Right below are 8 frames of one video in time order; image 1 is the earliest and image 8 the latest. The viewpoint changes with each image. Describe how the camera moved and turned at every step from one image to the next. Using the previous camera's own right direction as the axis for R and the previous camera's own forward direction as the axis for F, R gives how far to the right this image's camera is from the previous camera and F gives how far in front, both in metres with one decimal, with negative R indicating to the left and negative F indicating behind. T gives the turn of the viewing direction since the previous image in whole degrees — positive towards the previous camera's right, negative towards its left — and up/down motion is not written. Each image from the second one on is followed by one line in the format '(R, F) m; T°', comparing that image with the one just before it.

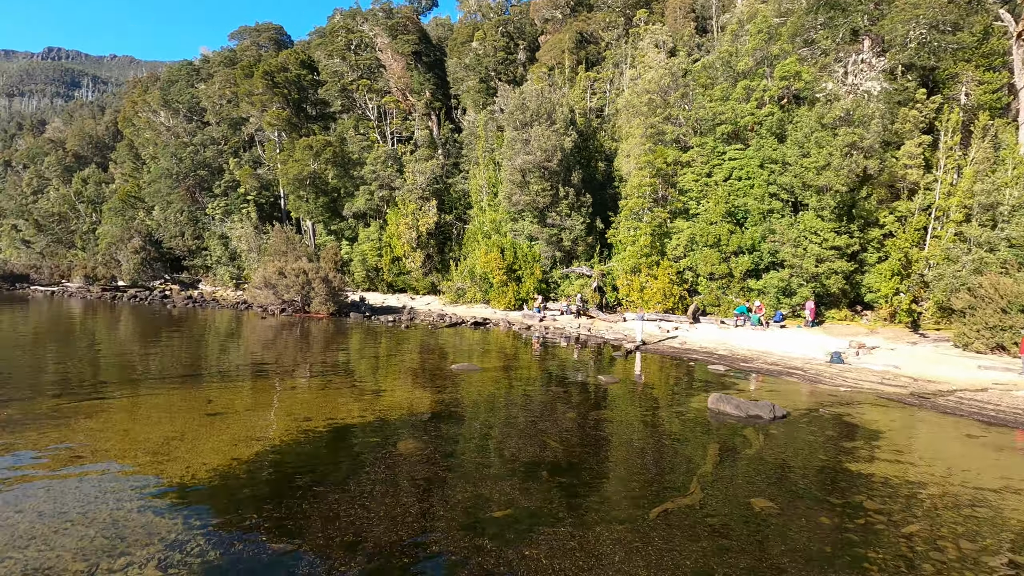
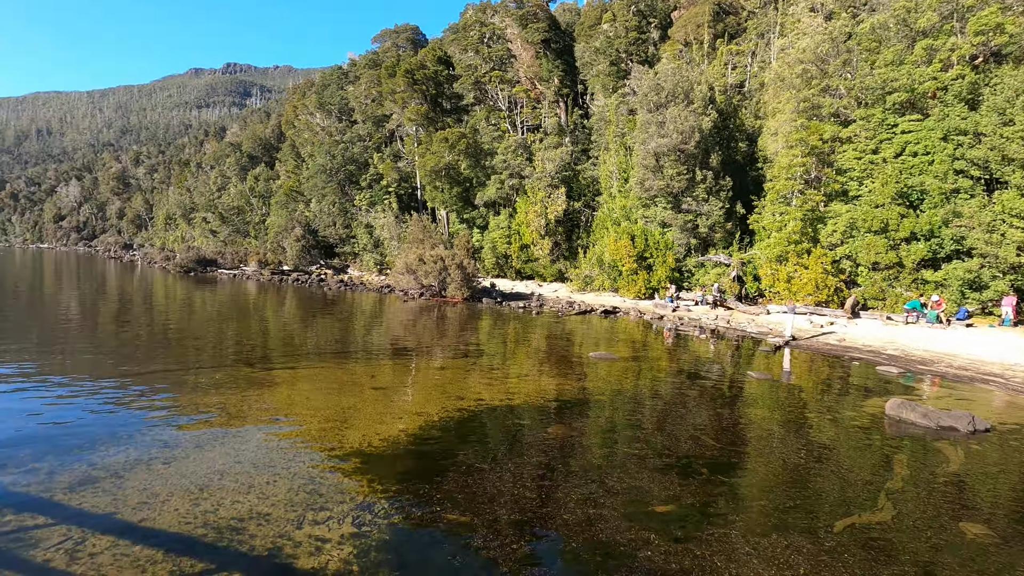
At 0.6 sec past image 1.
(-0.5, 0.0) m; -13°
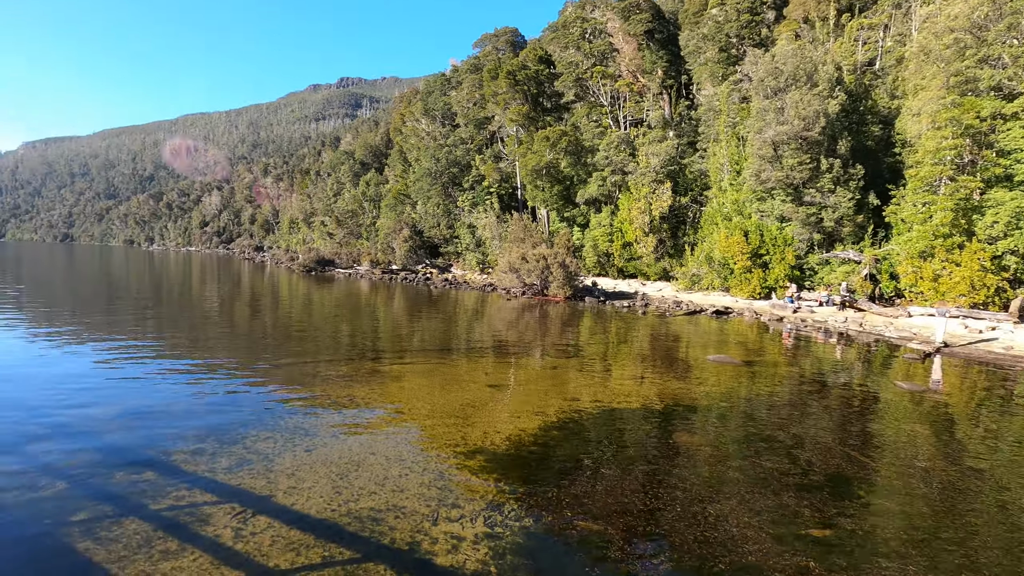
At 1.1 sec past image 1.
(-0.4, +0.1) m; -10°
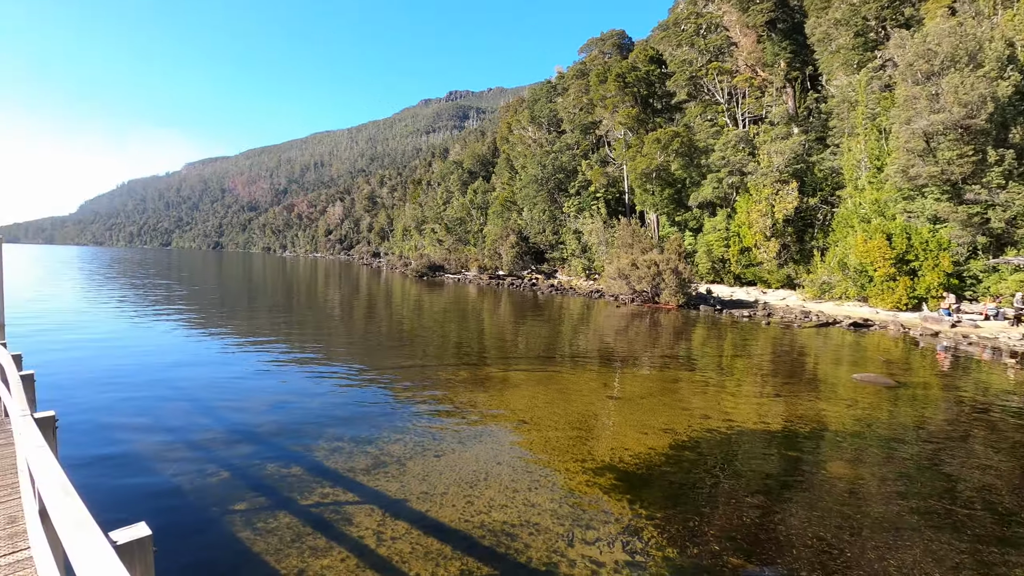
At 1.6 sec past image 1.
(-0.4, +0.2) m; -11°
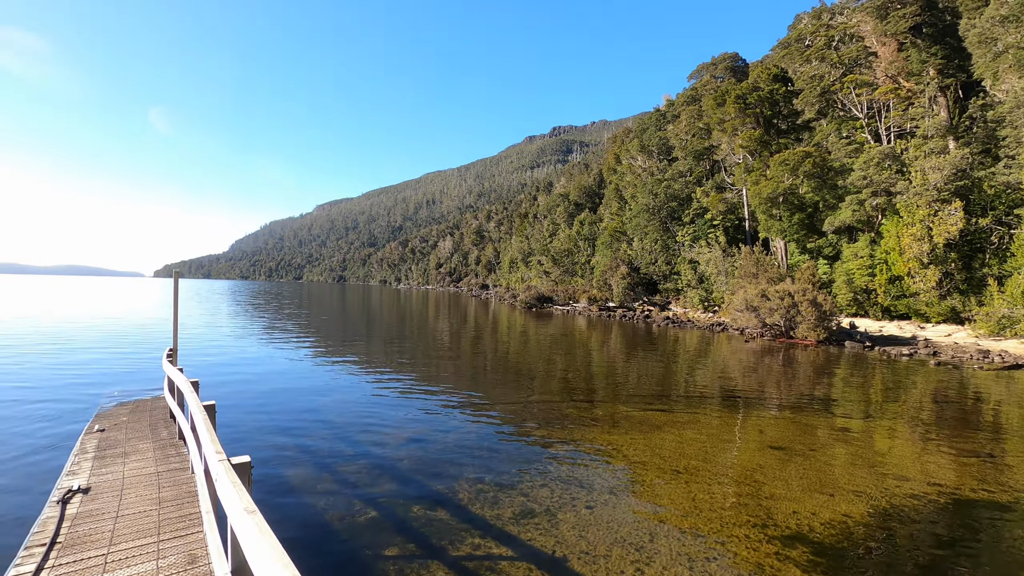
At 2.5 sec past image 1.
(-0.6, +0.5) m; -11°
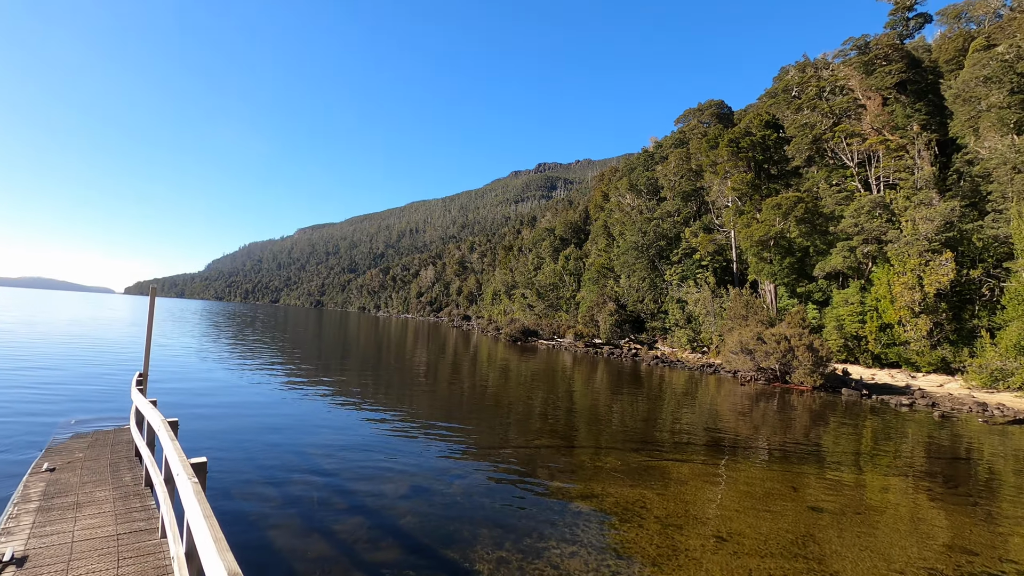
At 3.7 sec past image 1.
(-0.6, +0.9) m; +2°
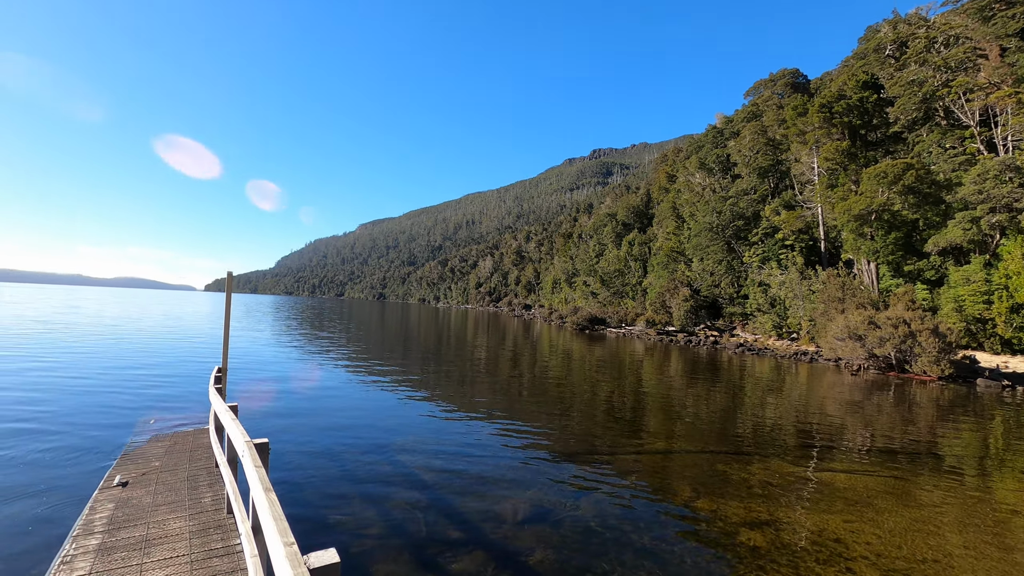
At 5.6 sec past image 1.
(-1.0, +1.5) m; -6°
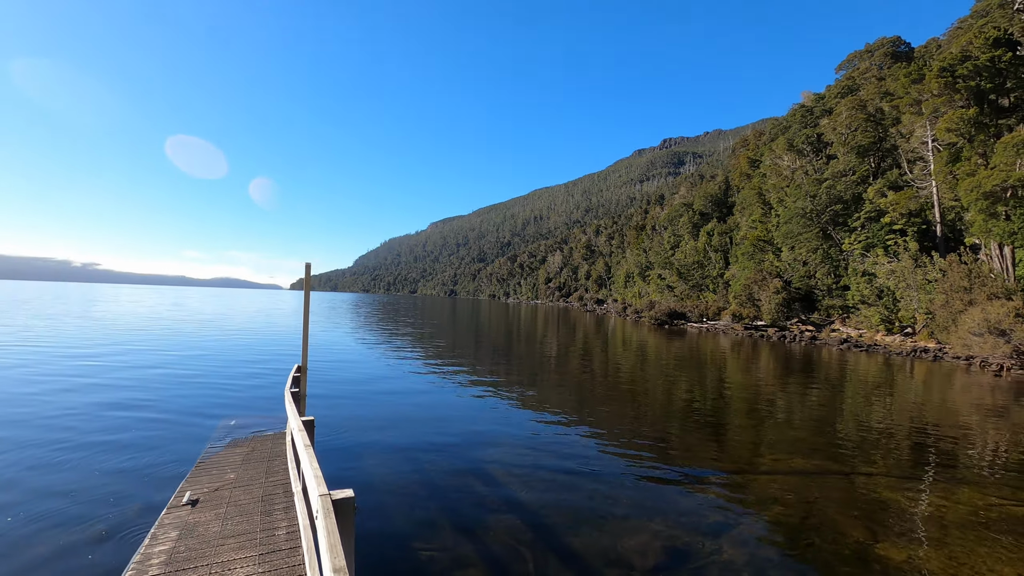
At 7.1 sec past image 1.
(-0.5, +1.2) m; -7°
